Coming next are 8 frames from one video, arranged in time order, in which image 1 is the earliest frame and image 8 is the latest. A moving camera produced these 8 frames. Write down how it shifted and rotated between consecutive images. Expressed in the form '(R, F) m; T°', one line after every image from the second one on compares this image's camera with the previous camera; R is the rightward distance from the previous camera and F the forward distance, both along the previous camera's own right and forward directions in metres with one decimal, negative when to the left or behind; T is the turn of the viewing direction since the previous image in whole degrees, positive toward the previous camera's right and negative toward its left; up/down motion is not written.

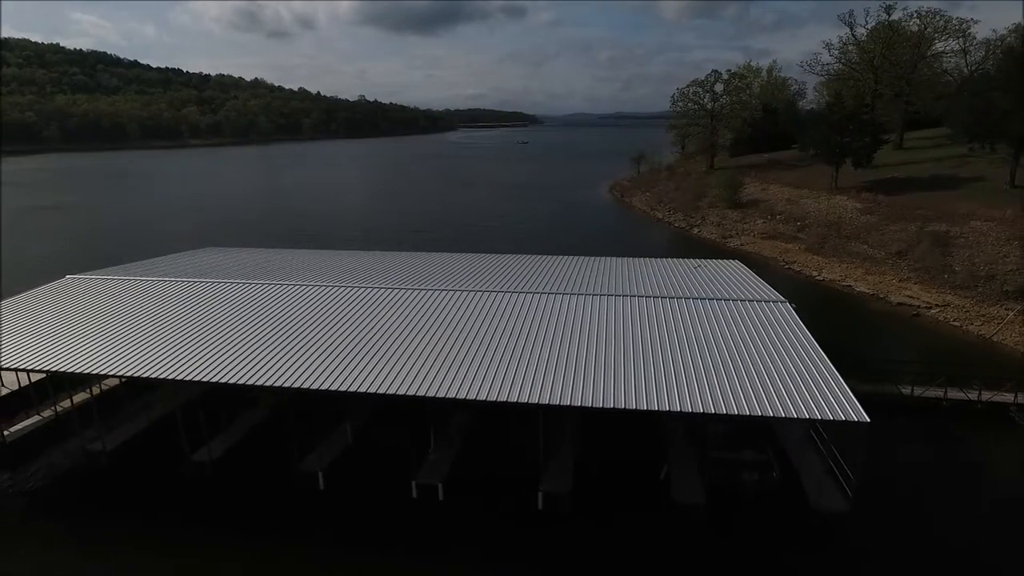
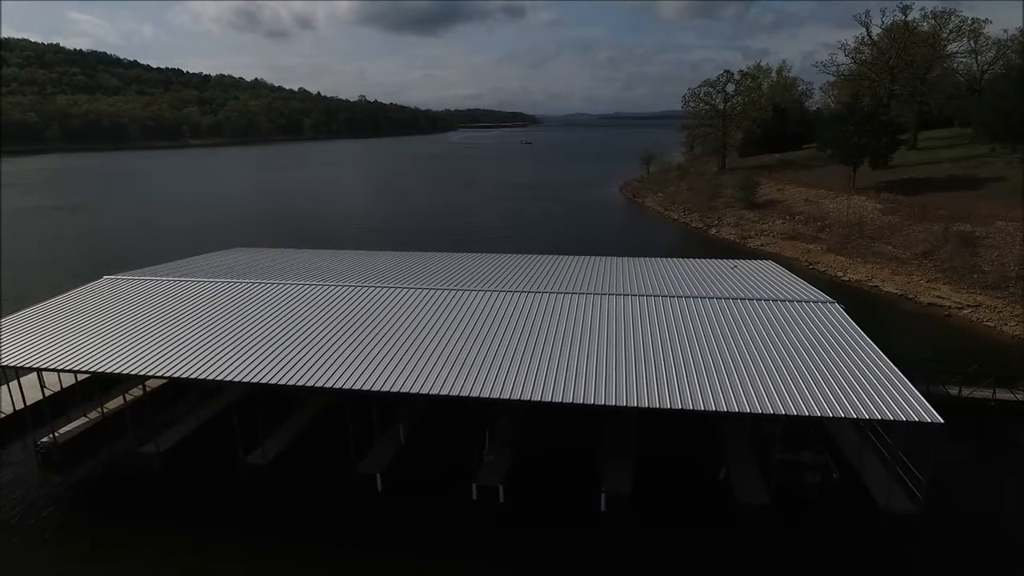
(-1.1, 0.0) m; 0°
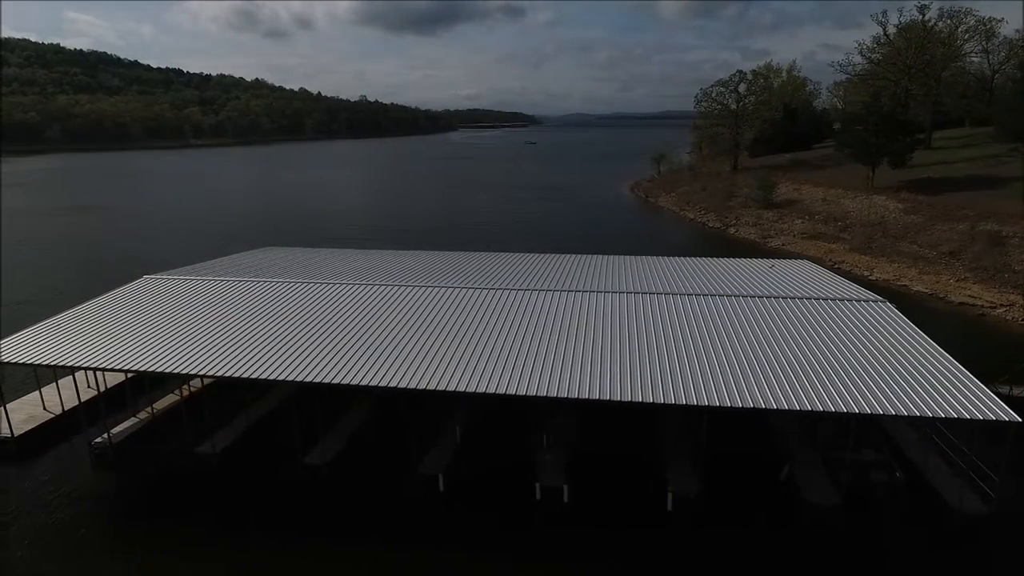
(-1.1, 0.0) m; 0°
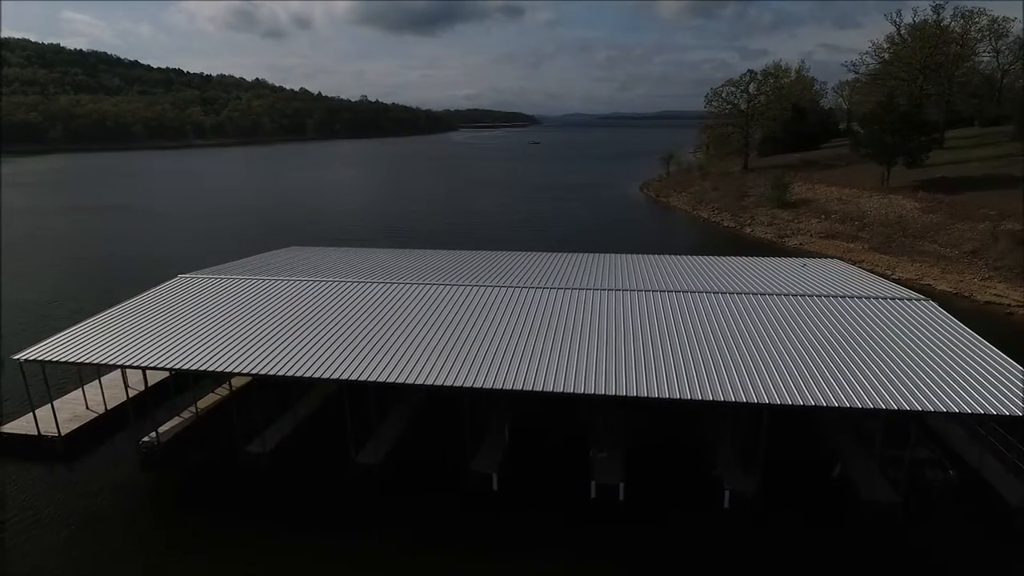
(-1.0, 0.0) m; 0°
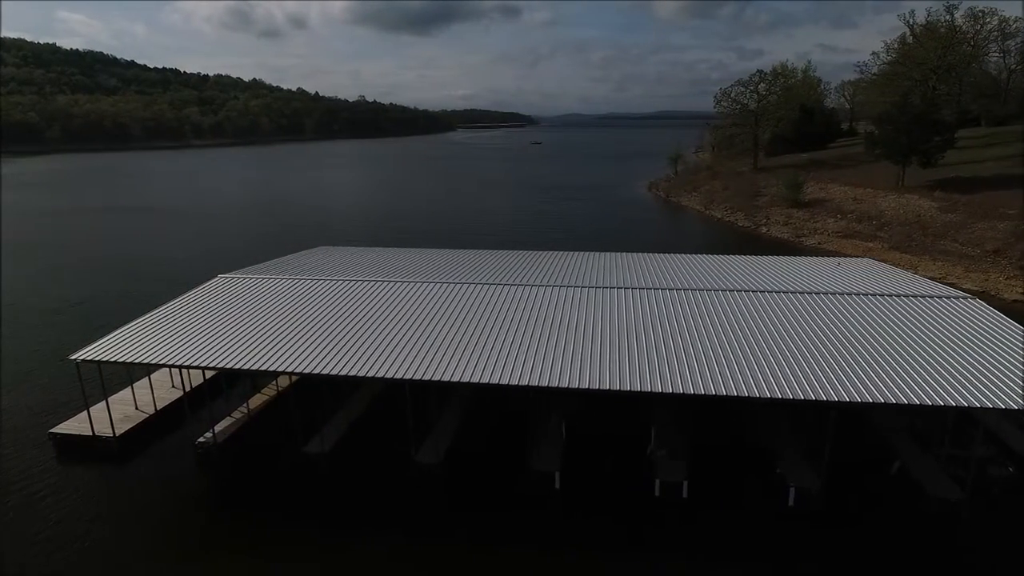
(-1.2, -0.1) m; 0°
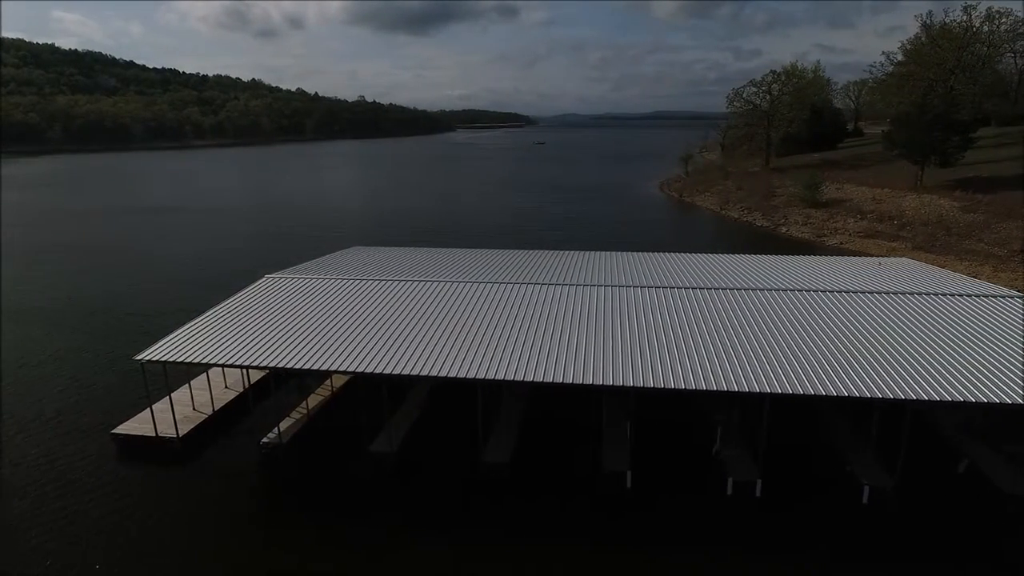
(-1.4, -0.1) m; 0°
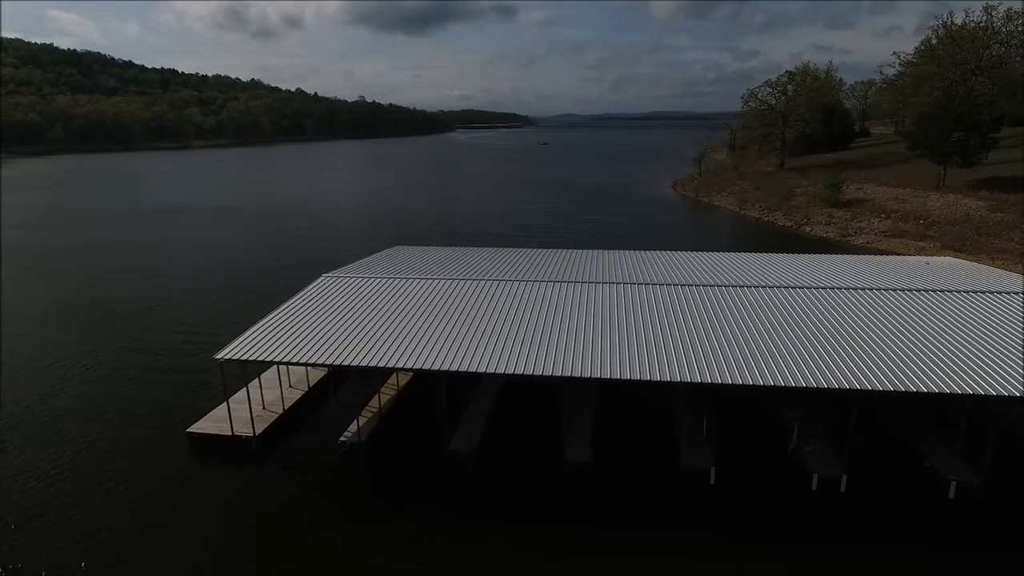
(-1.6, -0.1) m; 0°
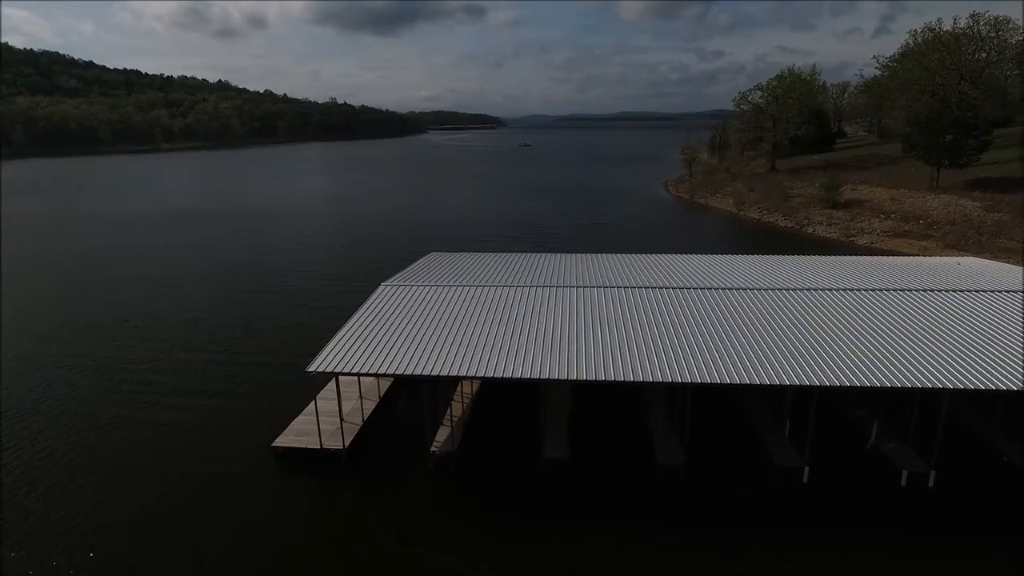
(-2.4, -0.2) m; +3°
